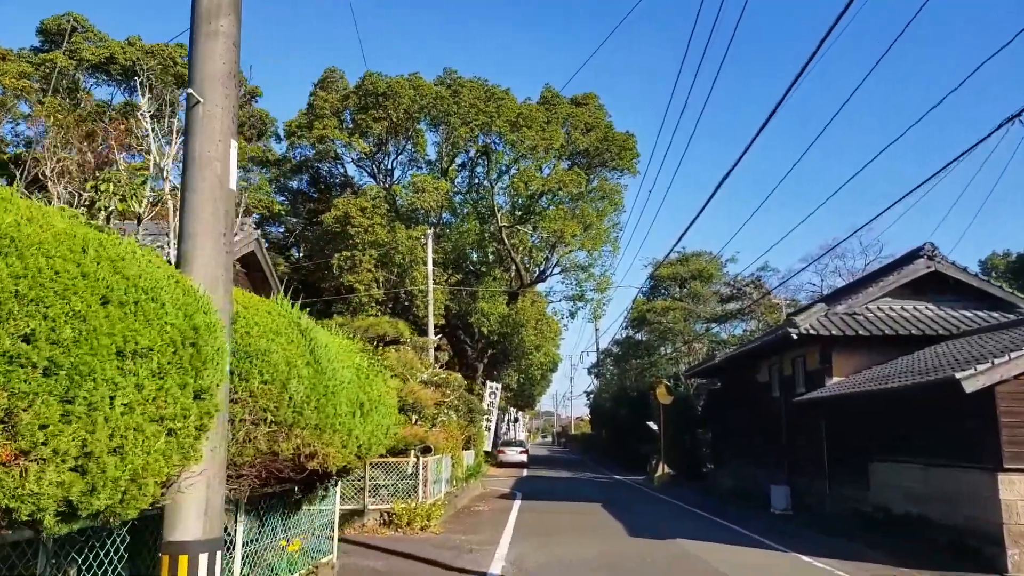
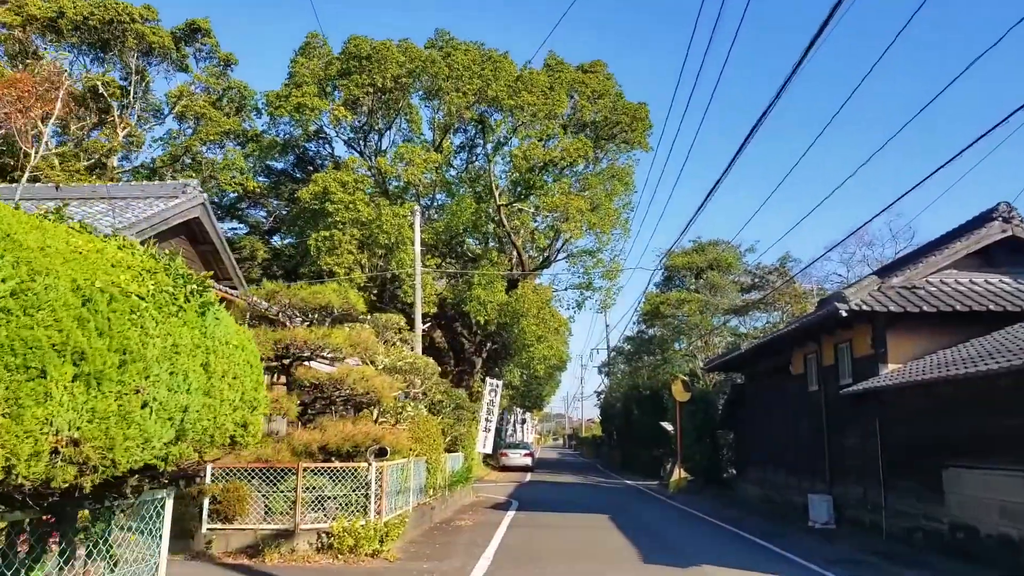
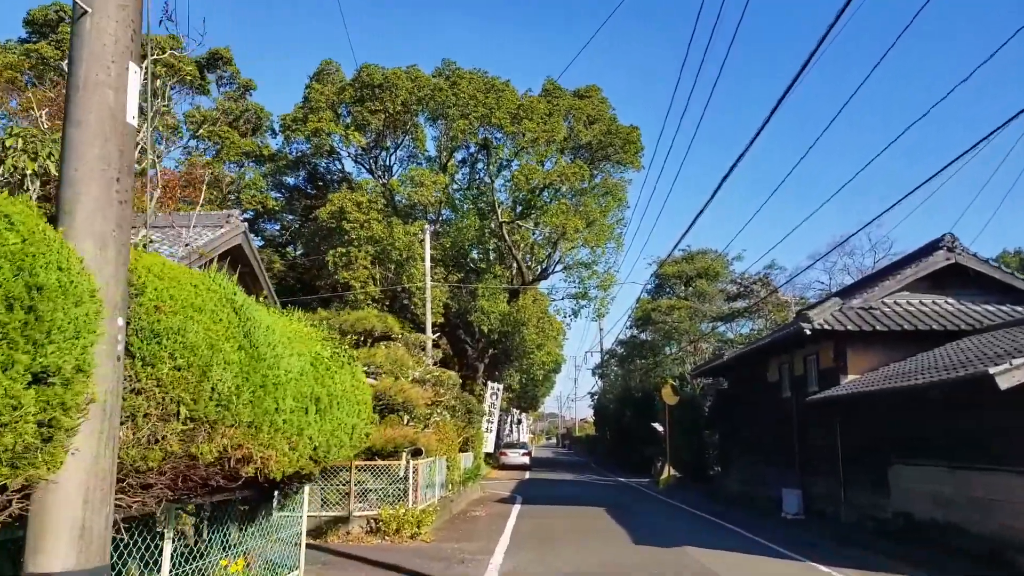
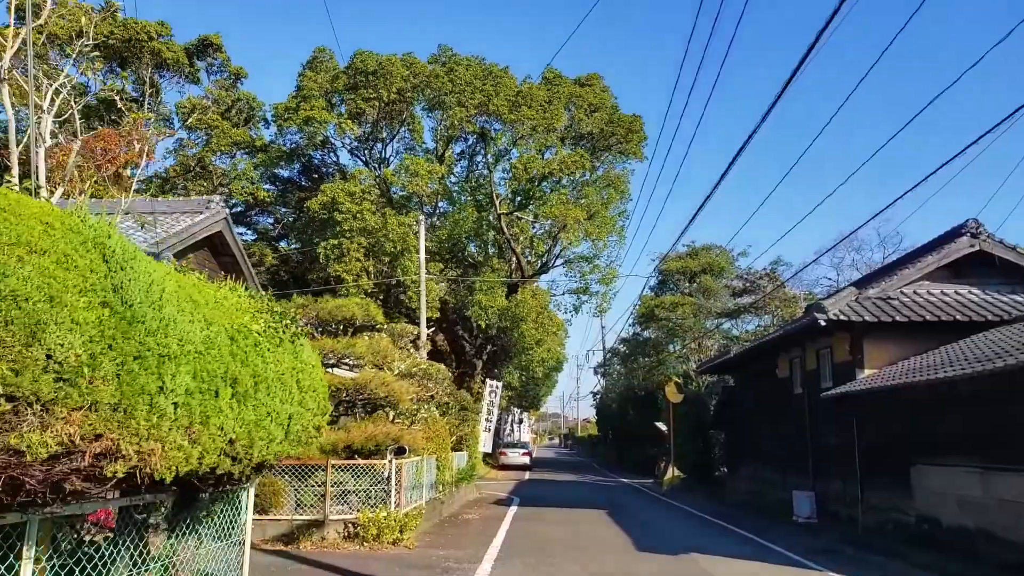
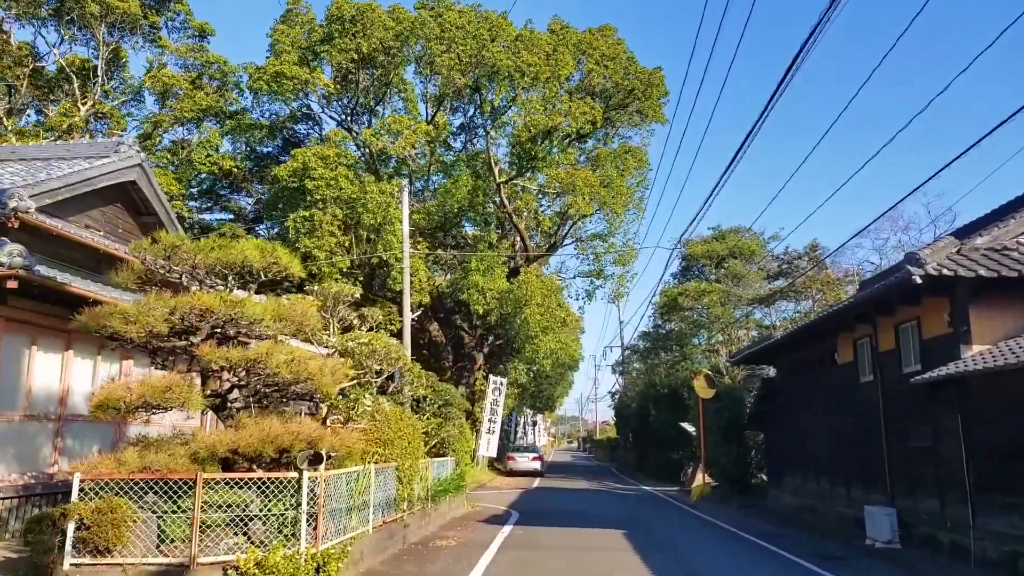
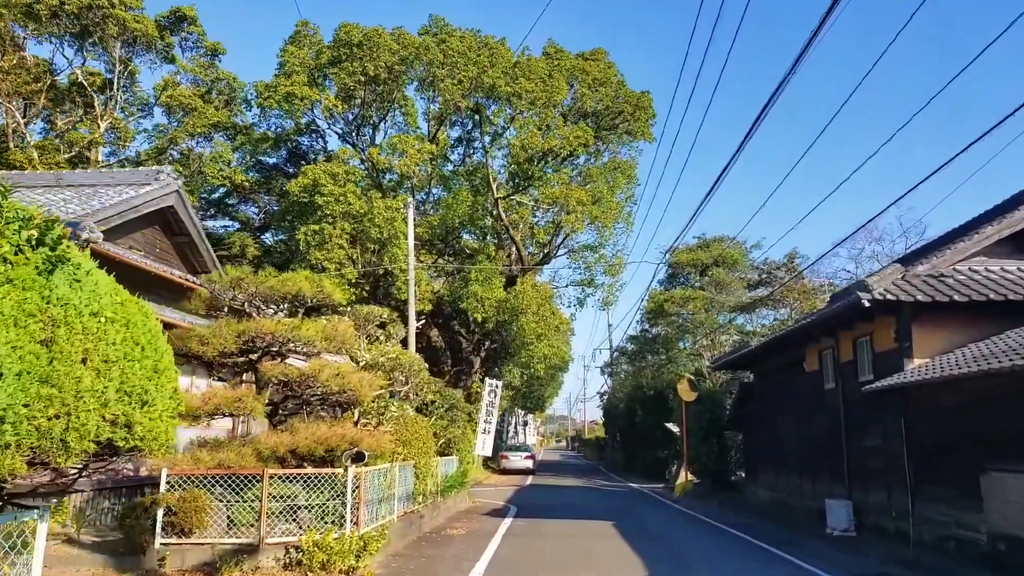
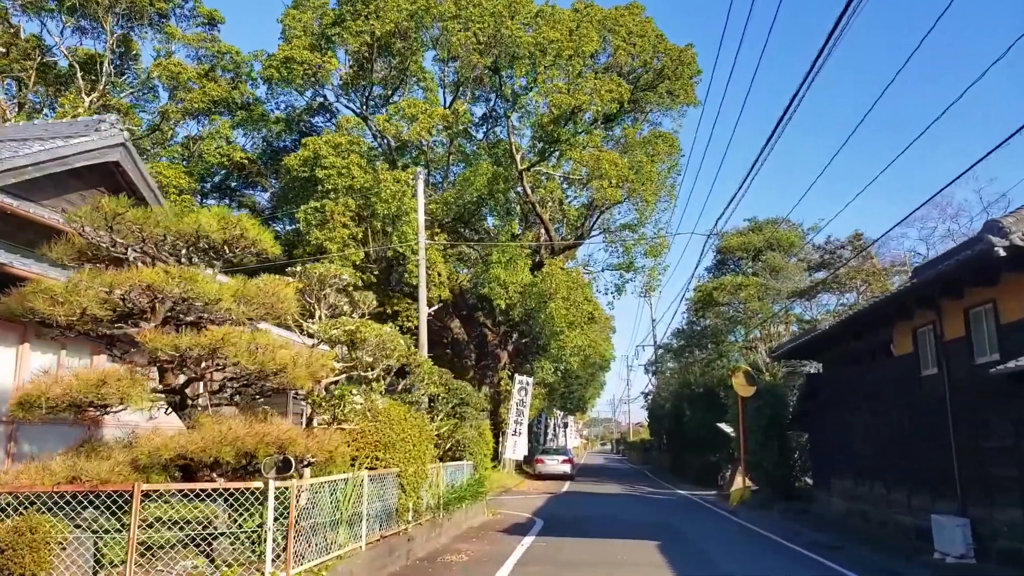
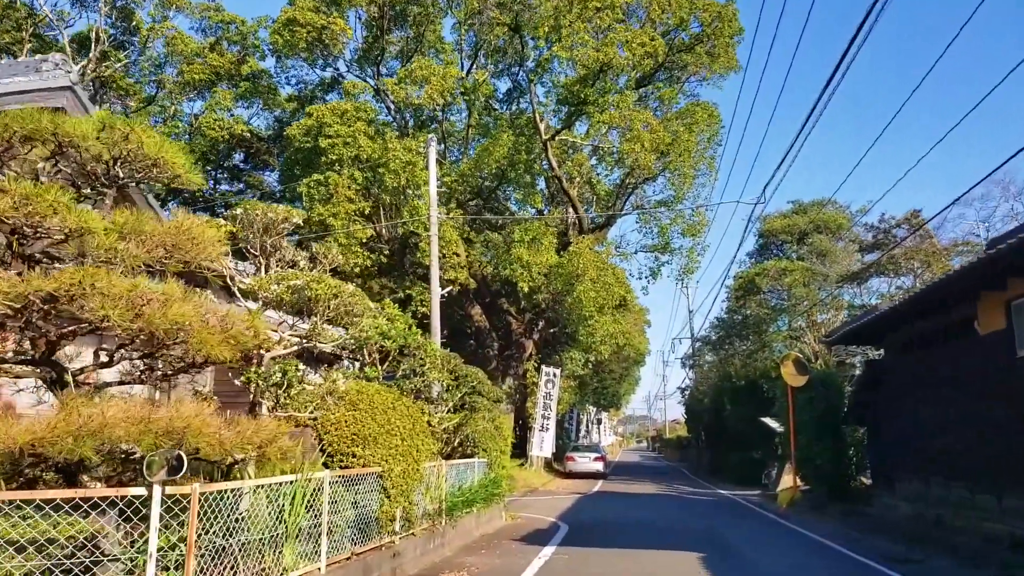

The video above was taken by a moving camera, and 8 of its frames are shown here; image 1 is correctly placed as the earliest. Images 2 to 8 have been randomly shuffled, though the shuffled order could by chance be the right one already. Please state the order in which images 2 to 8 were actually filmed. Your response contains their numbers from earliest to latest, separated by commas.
3, 4, 2, 6, 5, 7, 8
